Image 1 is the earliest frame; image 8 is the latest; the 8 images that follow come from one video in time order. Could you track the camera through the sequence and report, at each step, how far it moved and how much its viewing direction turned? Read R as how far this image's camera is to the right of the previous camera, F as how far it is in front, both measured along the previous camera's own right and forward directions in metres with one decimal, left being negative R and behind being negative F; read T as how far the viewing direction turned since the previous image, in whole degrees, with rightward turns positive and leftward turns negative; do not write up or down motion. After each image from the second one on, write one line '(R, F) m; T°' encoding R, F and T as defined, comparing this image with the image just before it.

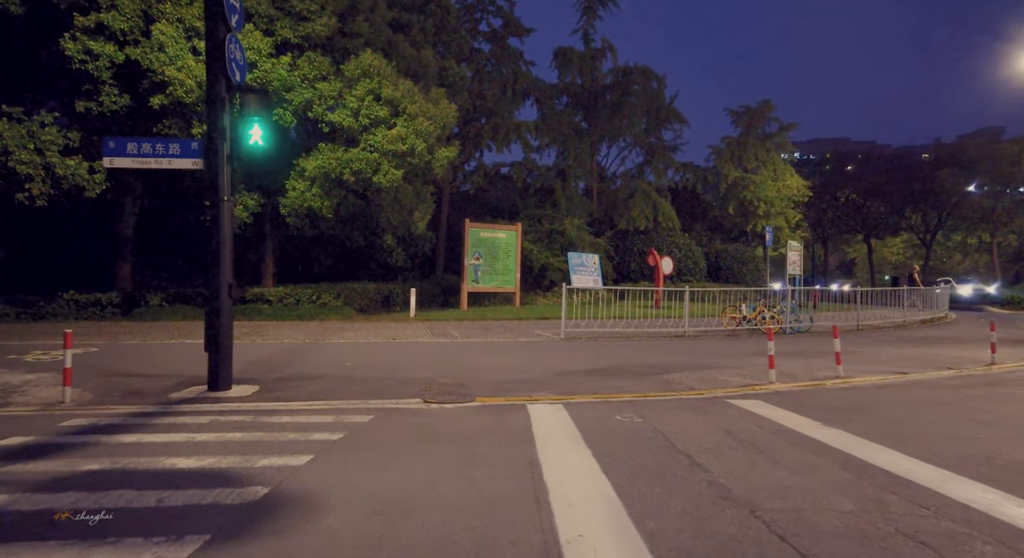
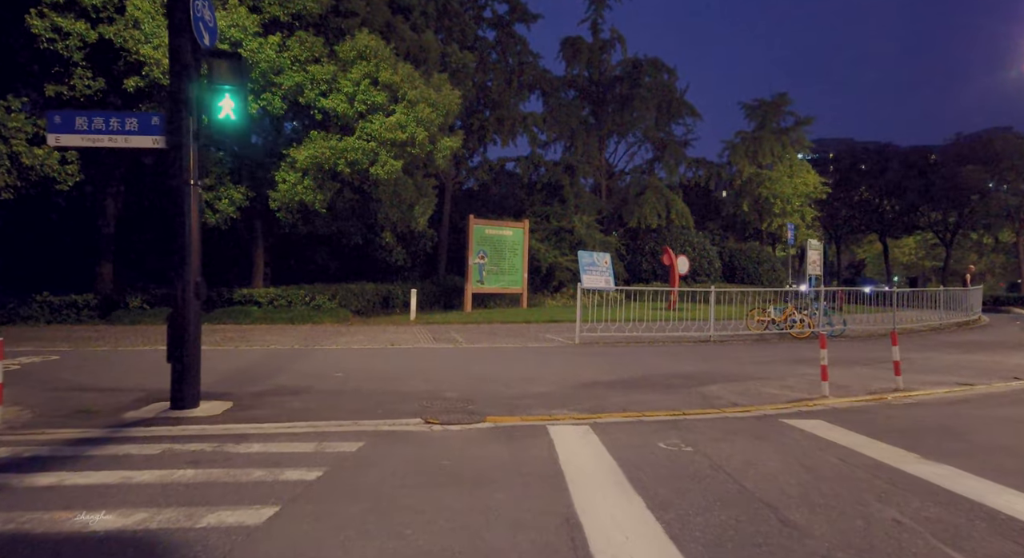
(-0.2, +1.5) m; 0°
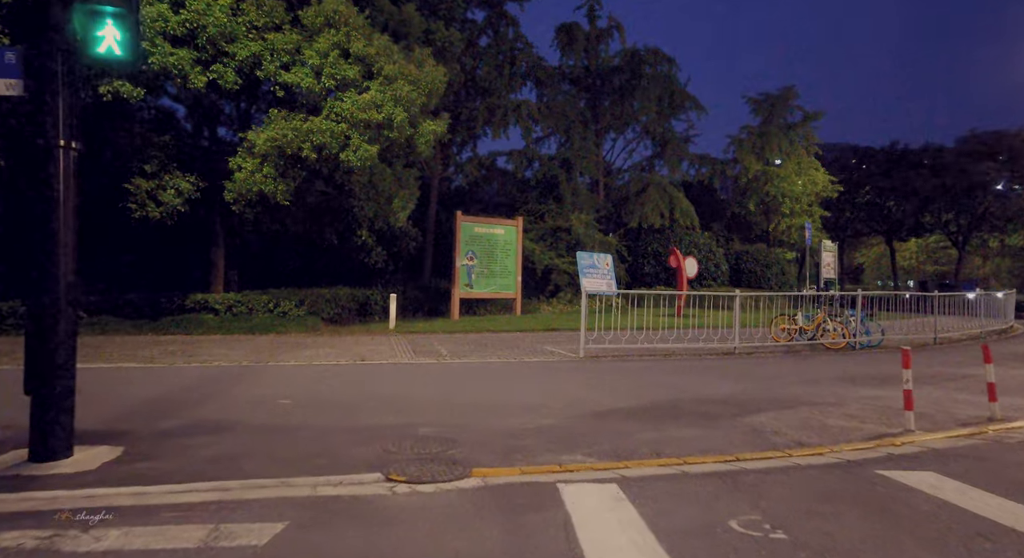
(-0.1, +2.3) m; +1°
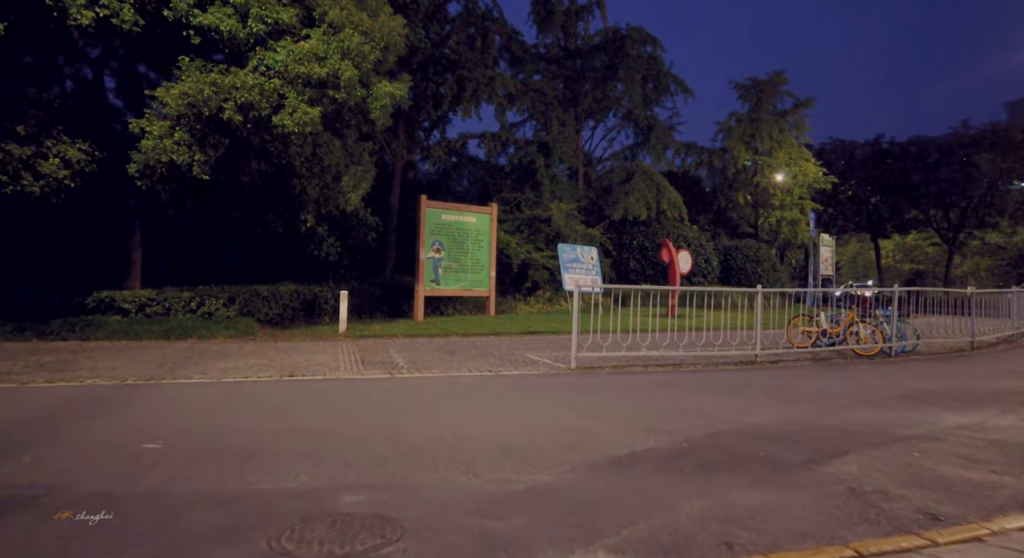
(0.0, +2.7) m; +3°
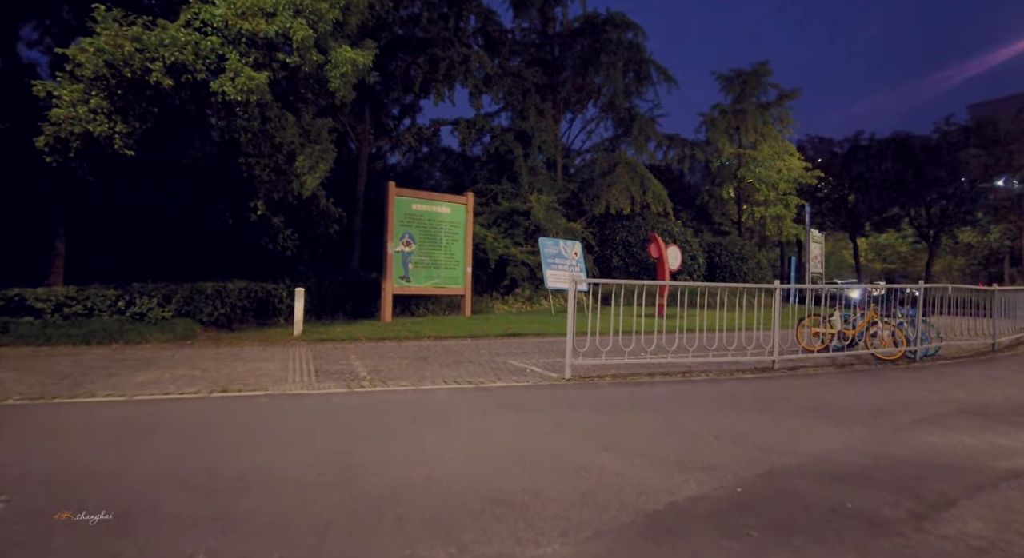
(-0.2, +1.7) m; +3°
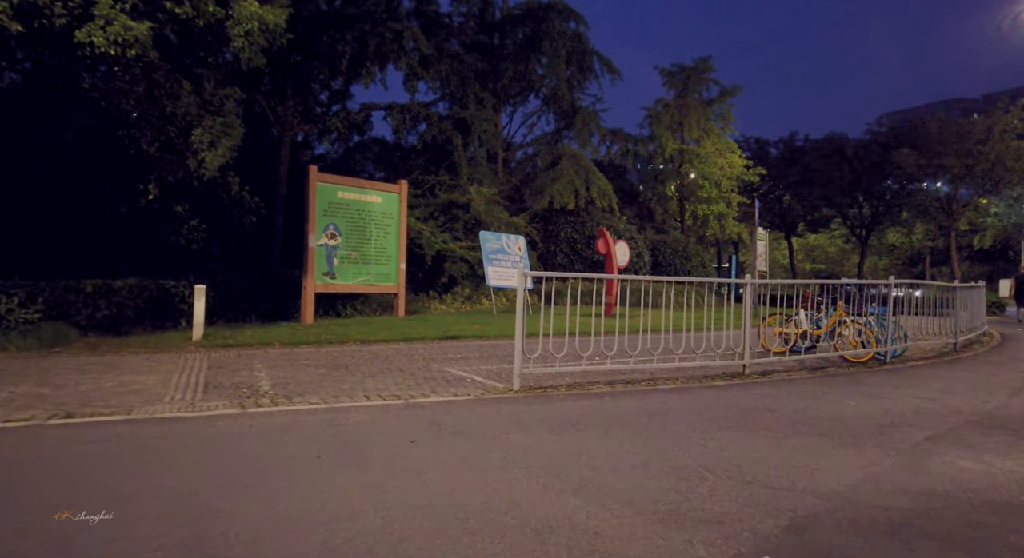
(0.0, +1.5) m; +6°
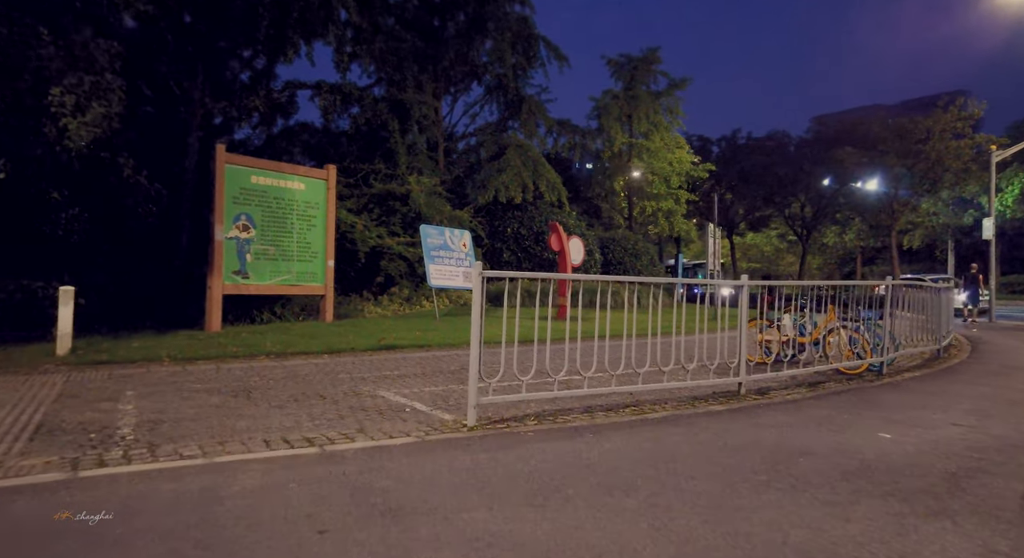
(-0.1, +1.7) m; +6°
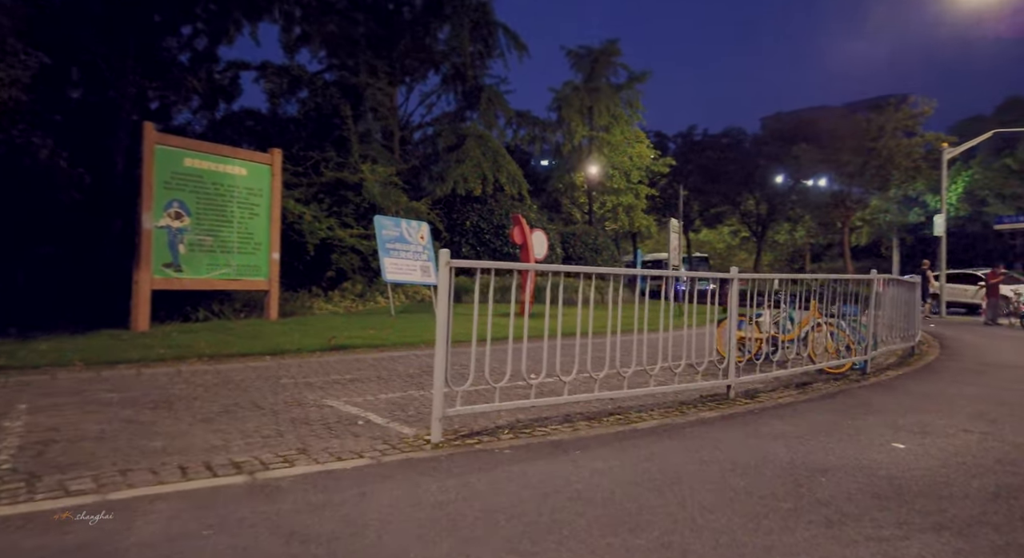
(-0.1, +0.8) m; +4°
